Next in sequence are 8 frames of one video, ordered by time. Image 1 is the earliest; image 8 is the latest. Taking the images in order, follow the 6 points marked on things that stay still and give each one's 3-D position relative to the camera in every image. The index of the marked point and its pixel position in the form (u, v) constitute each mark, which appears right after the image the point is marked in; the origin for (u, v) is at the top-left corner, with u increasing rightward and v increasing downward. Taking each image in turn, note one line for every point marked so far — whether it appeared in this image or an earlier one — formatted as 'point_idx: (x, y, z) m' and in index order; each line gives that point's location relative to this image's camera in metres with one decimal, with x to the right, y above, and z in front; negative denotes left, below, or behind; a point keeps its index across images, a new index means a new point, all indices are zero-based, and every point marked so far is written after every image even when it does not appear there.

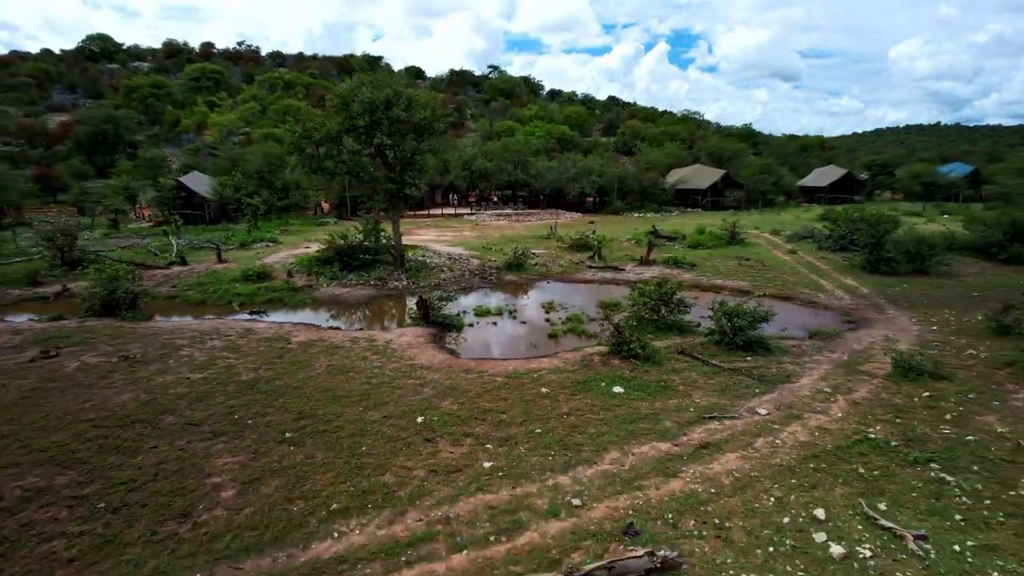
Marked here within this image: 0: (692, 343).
0: (+1.3, -0.3, +5.0) m
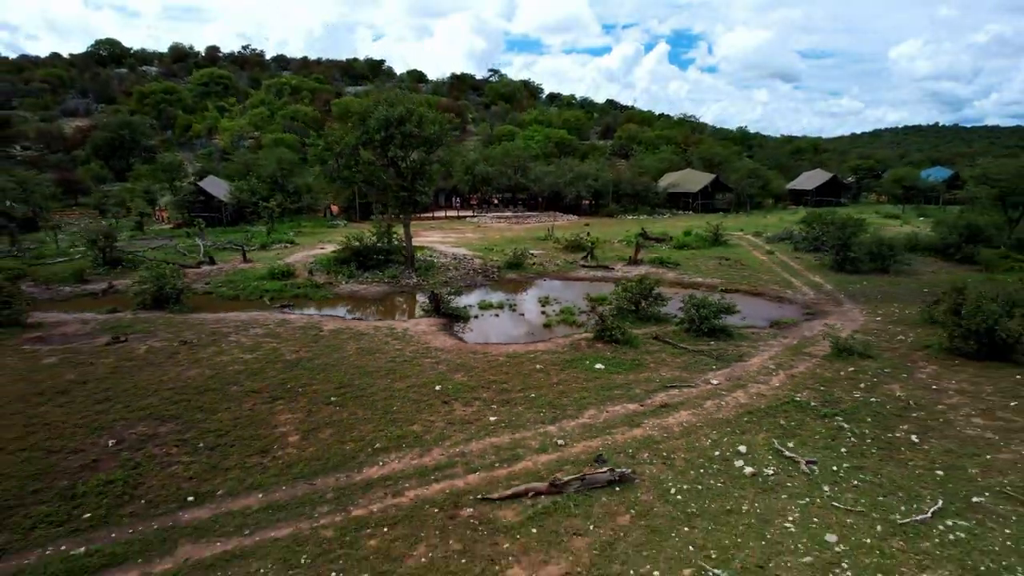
0: (+1.3, -0.3, +5.9) m
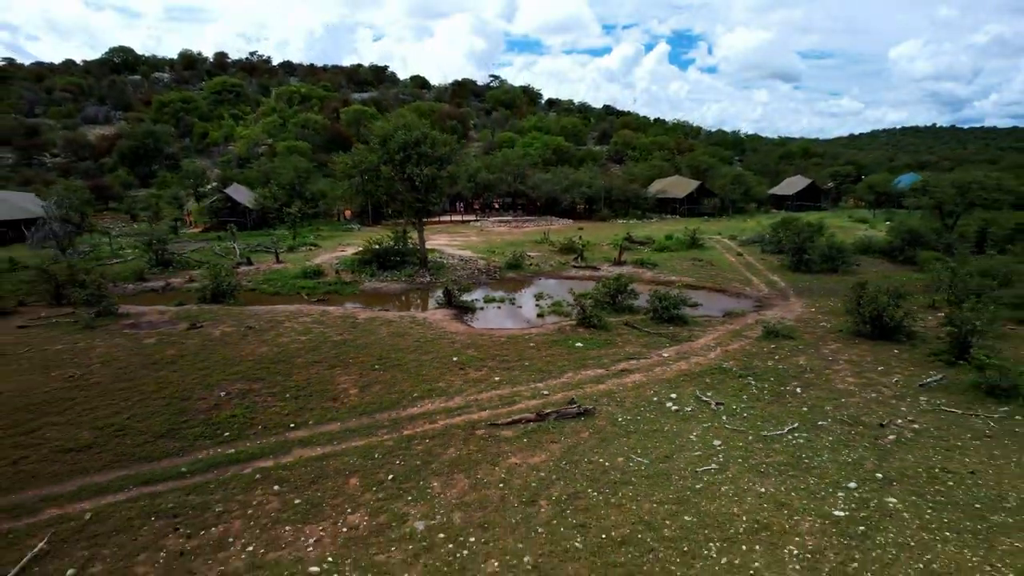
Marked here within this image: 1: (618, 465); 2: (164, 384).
0: (+1.2, -0.3, +7.3) m
1: (+0.6, -0.8, +3.9) m
2: (-2.5, -0.7, +5.3) m
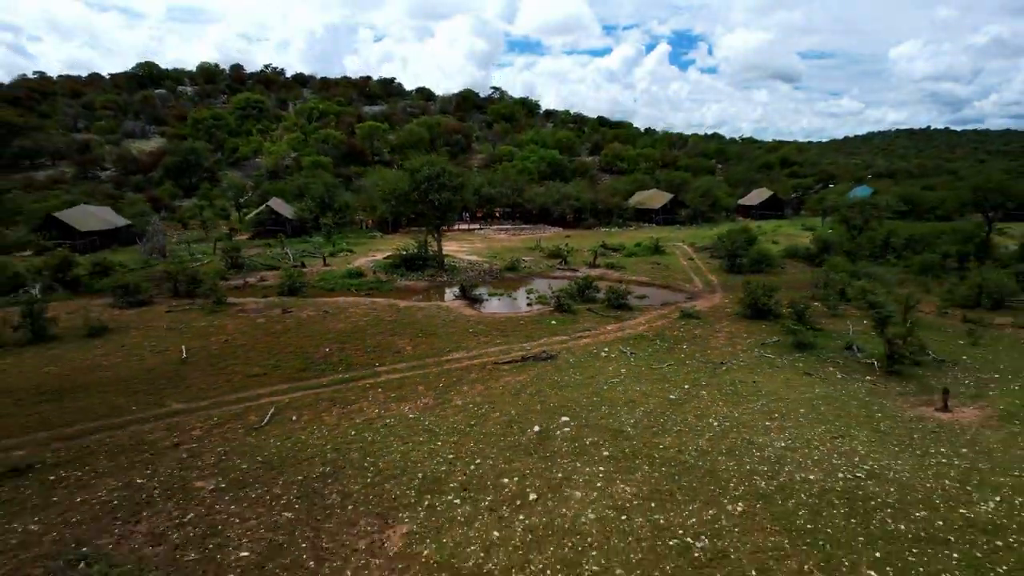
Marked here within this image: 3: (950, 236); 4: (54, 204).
0: (+1.2, -0.2, +10.4) m
1: (+0.5, -0.8, +7.0) m
2: (-2.6, -0.6, +8.3) m
3: (+8.6, +0.9, +13.9) m
4: (-11.9, +1.9, +18.6) m
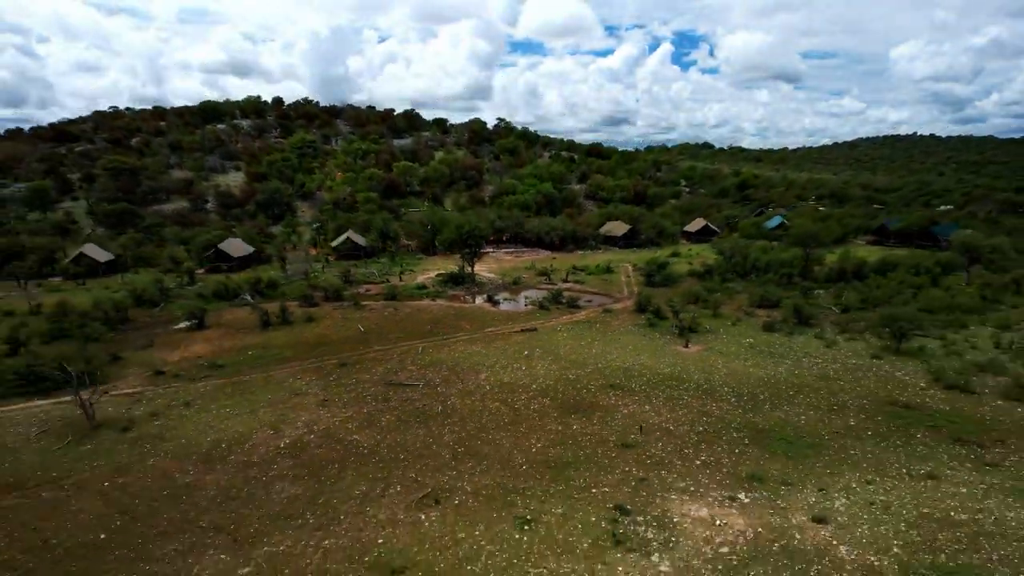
0: (+1.3, -0.4, +19.3) m
1: (+0.6, -1.0, +15.8) m
2: (-2.5, -0.9, +17.2) m
3: (+8.8, +0.7, +22.7) m
4: (-11.8, +1.7, +27.5) m
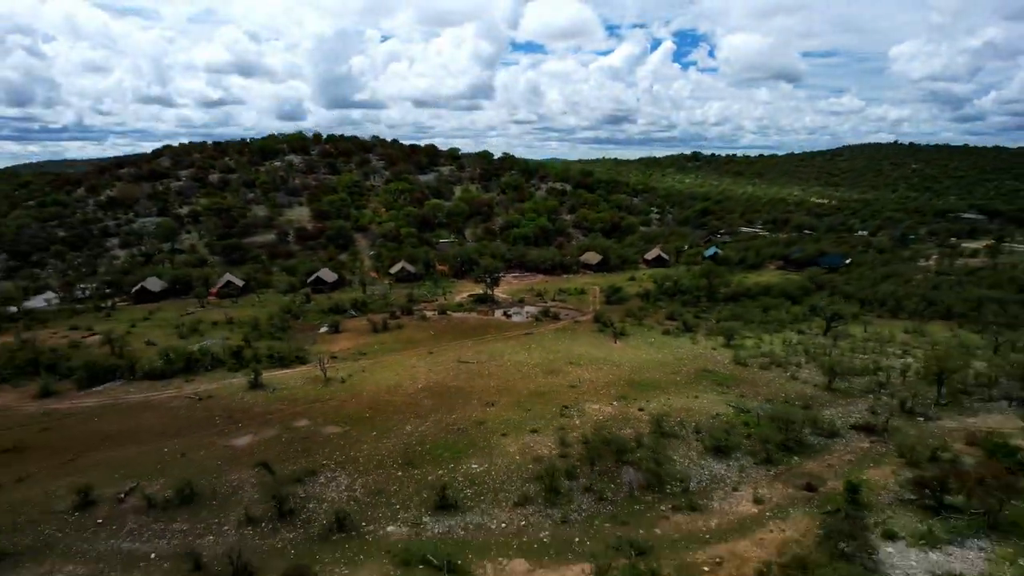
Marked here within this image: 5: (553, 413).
0: (+1.6, -1.3, +31.1) m
1: (+0.9, -1.8, +27.6) m
2: (-2.2, -1.7, +29.0) m
3: (+9.1, -0.1, +34.5) m
4: (-11.5, +0.9, +39.3) m
5: (+1.1, -3.2, +18.6) m
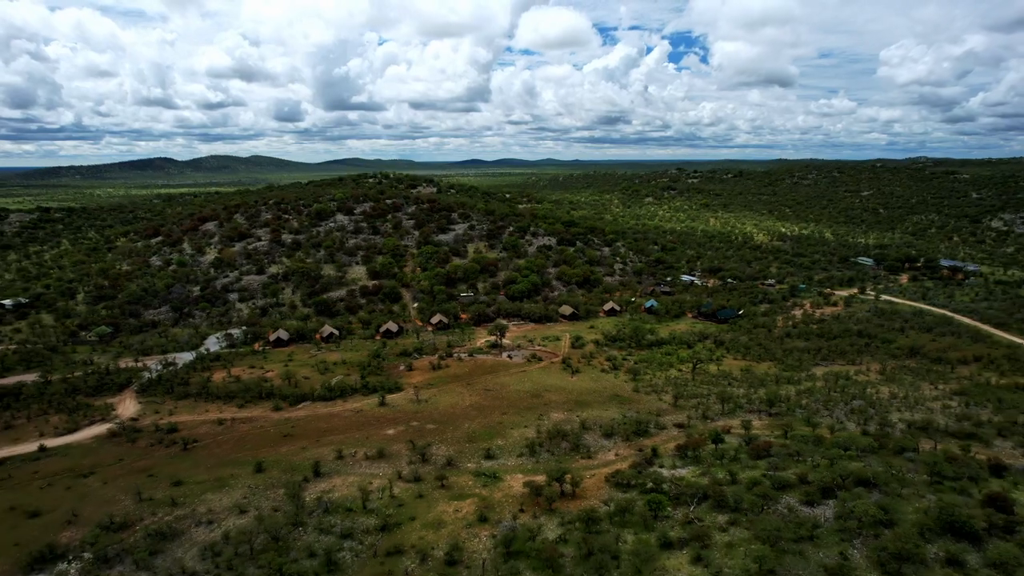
0: (+1.7, -4.9, +51.0) m
1: (+1.0, -5.5, +47.5) m
2: (-2.1, -5.3, +48.9) m
3: (+9.1, -3.7, +54.5) m
4: (-11.4, -2.7, +59.1) m
5: (+1.2, -6.8, +38.6) m
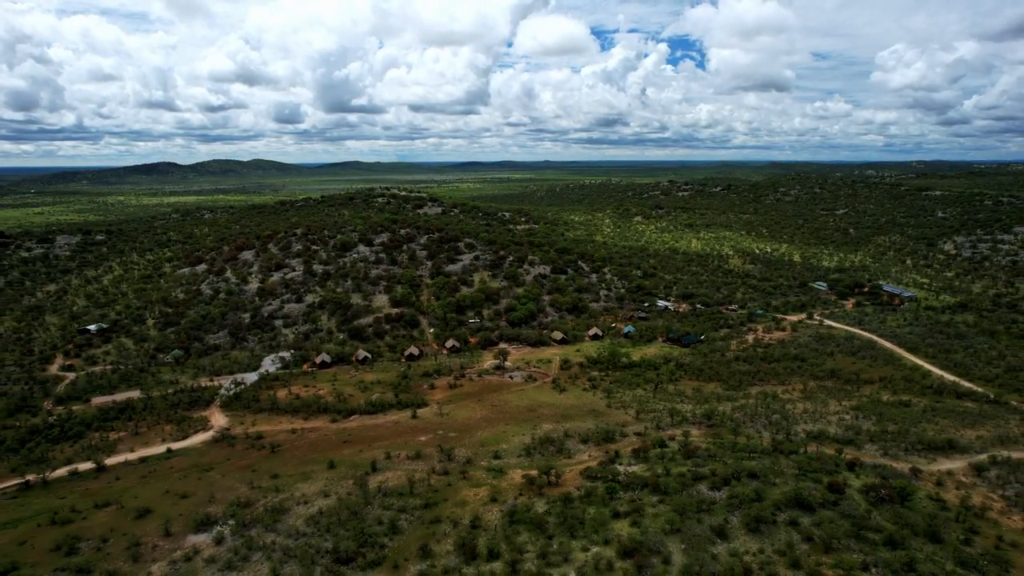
0: (+1.7, -7.8, +63.5) m
1: (+1.1, -8.4, +60.1) m
2: (-2.0, -8.2, +61.4) m
3: (+9.2, -6.6, +67.0) m
4: (-11.4, -5.6, +71.7) m
5: (+1.3, -9.8, +51.1) m
